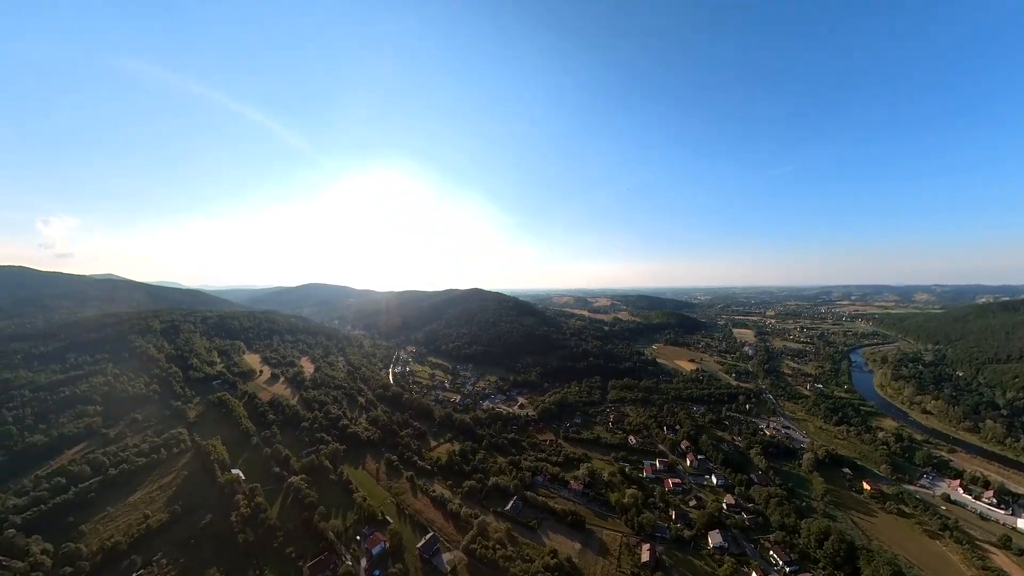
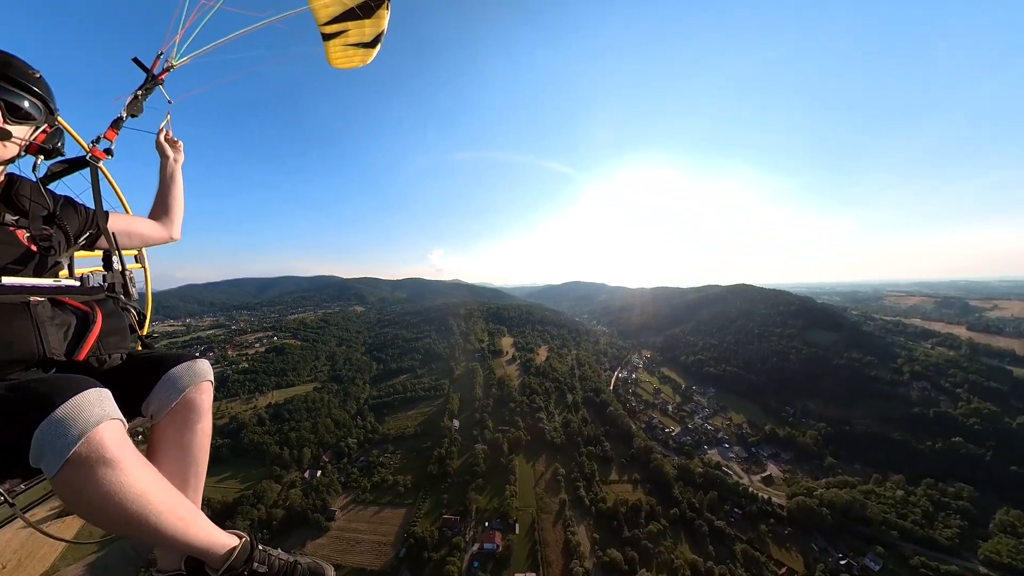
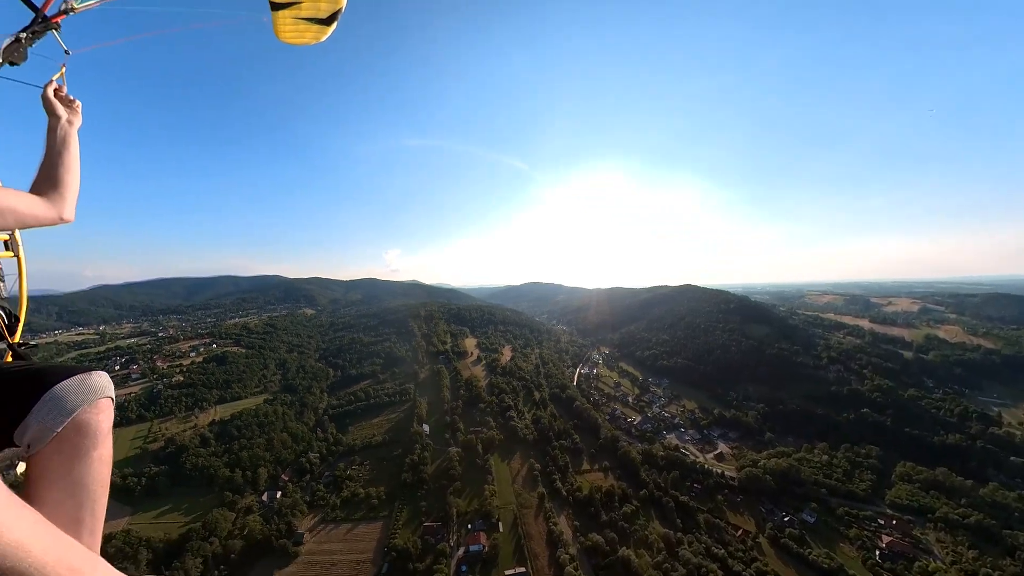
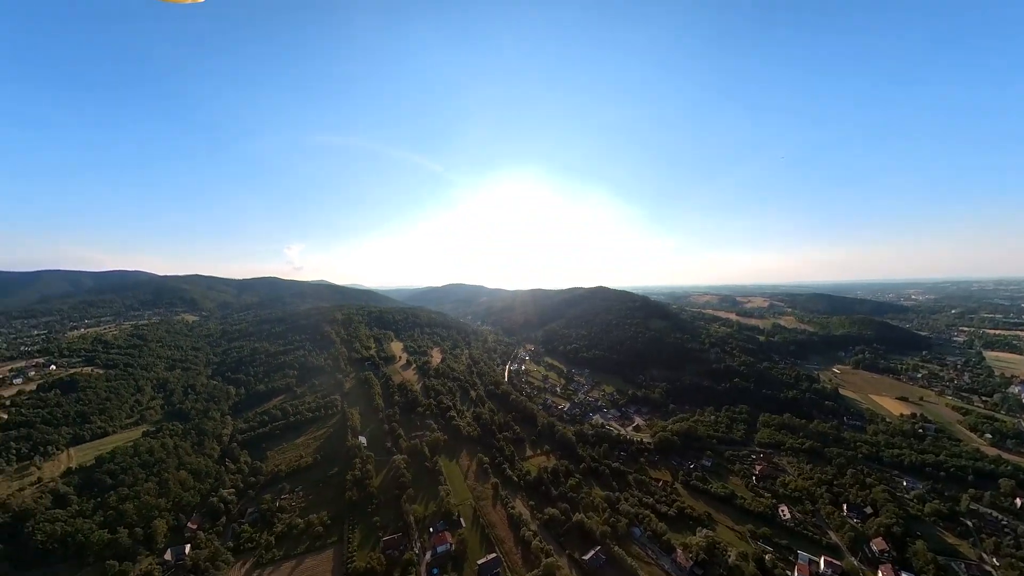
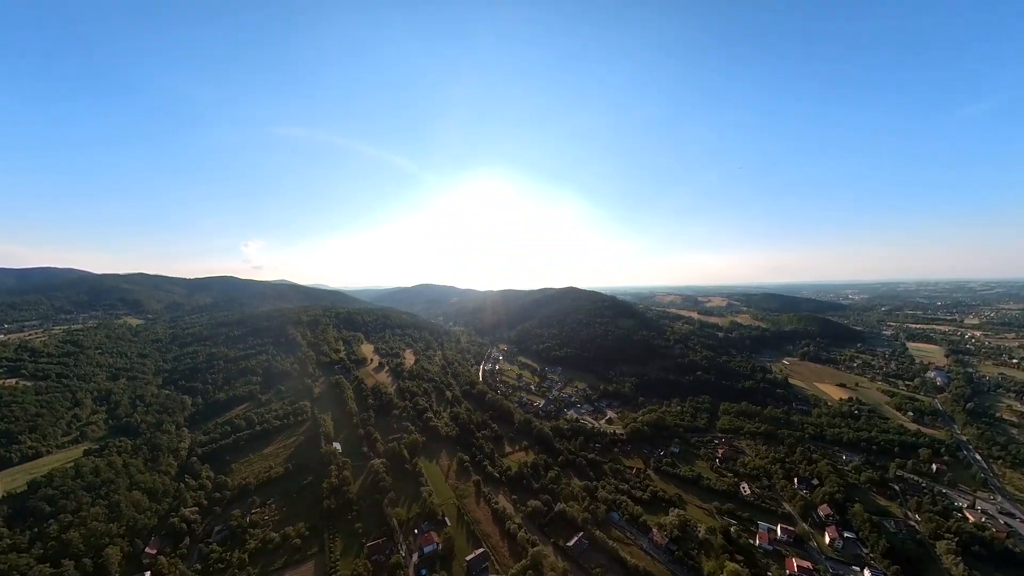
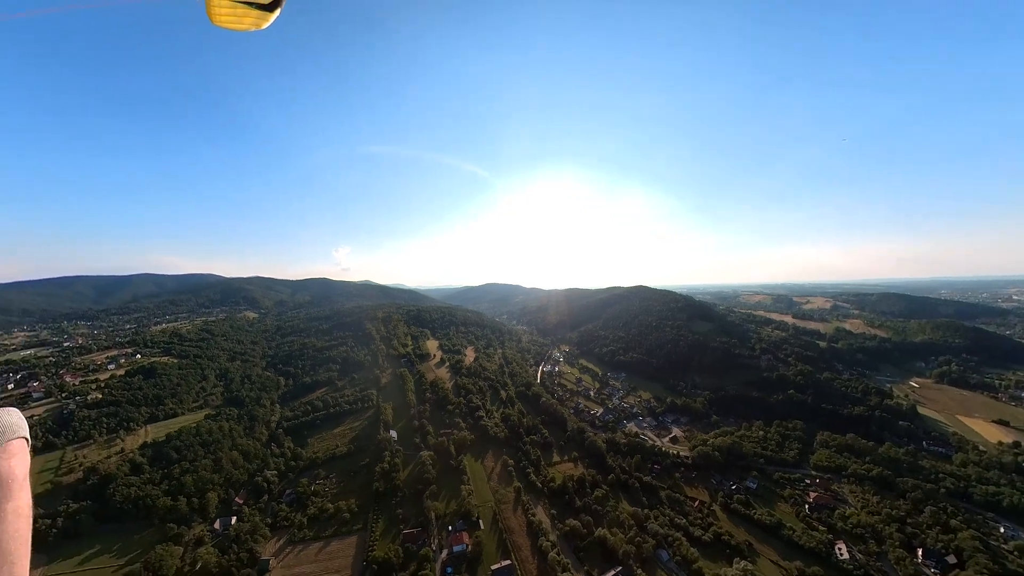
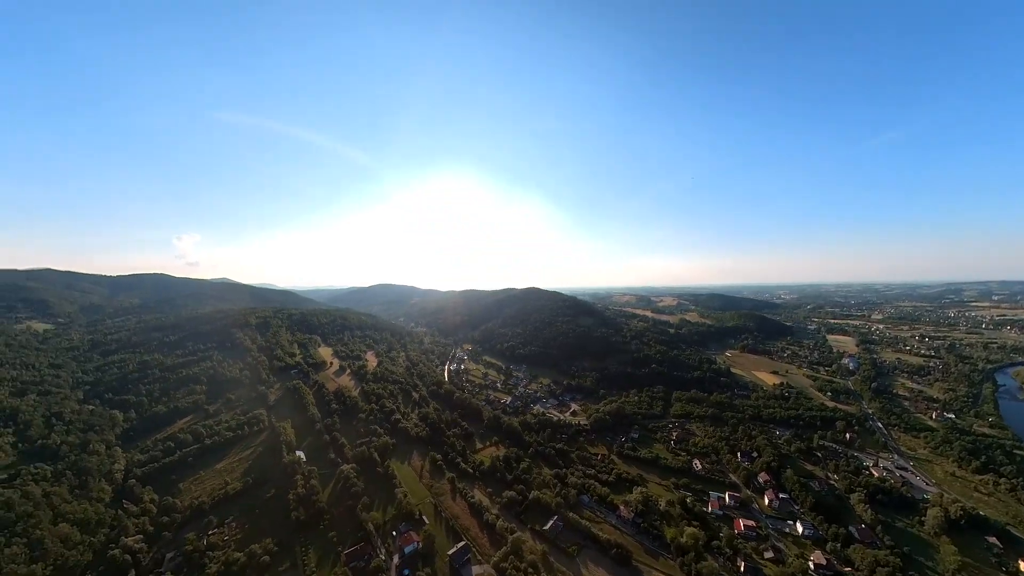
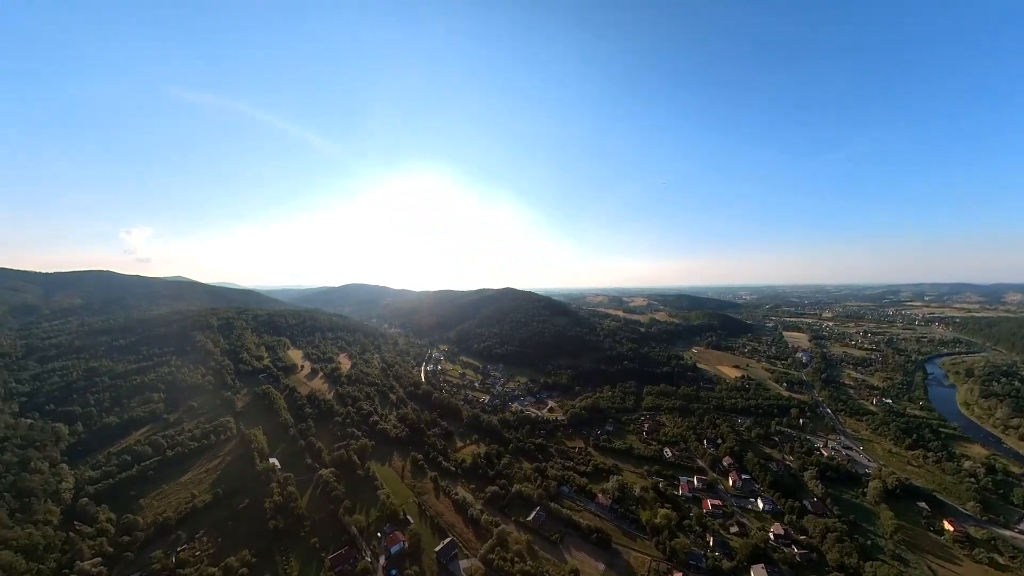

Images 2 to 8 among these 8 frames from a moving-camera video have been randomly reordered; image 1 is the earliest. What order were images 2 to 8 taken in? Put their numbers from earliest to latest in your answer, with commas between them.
8, 7, 5, 4, 6, 3, 2
